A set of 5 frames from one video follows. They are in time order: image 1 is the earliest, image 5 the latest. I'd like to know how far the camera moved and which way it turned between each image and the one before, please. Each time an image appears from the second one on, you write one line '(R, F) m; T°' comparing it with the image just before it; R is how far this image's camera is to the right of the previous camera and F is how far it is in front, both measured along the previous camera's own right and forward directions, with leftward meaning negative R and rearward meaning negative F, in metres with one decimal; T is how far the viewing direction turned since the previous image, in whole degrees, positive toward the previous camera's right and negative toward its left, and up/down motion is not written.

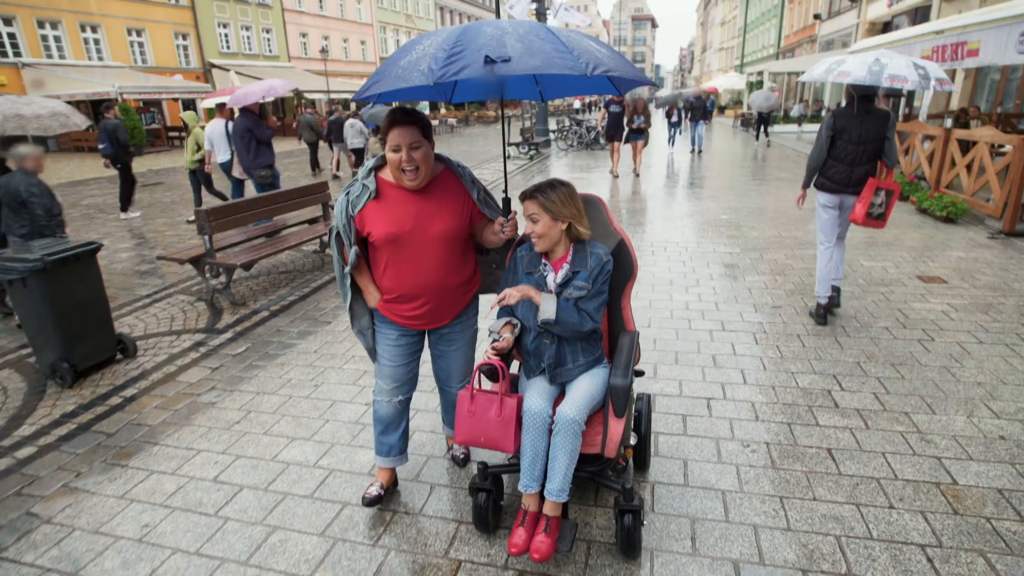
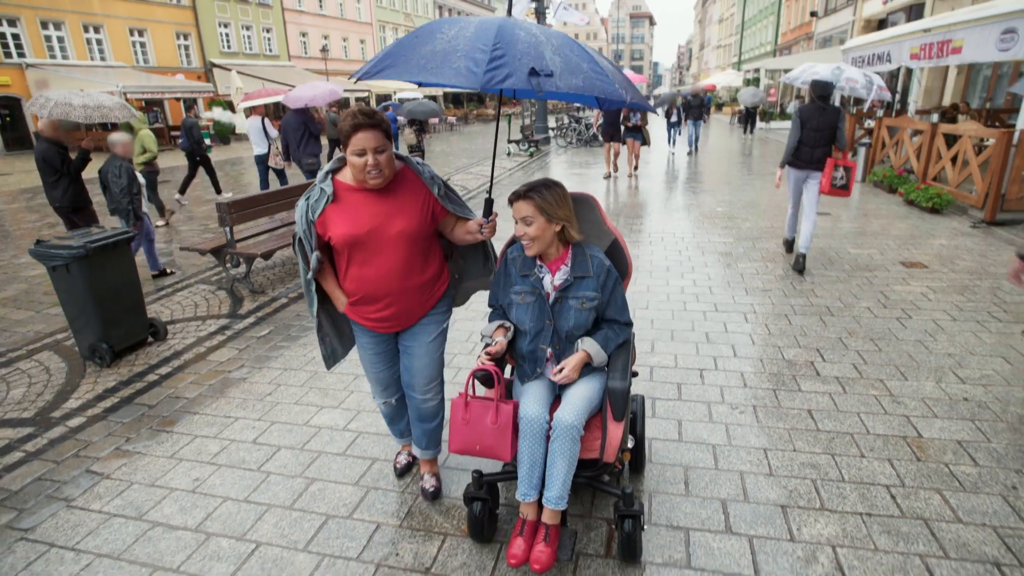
(-0.1, -0.3) m; 0°
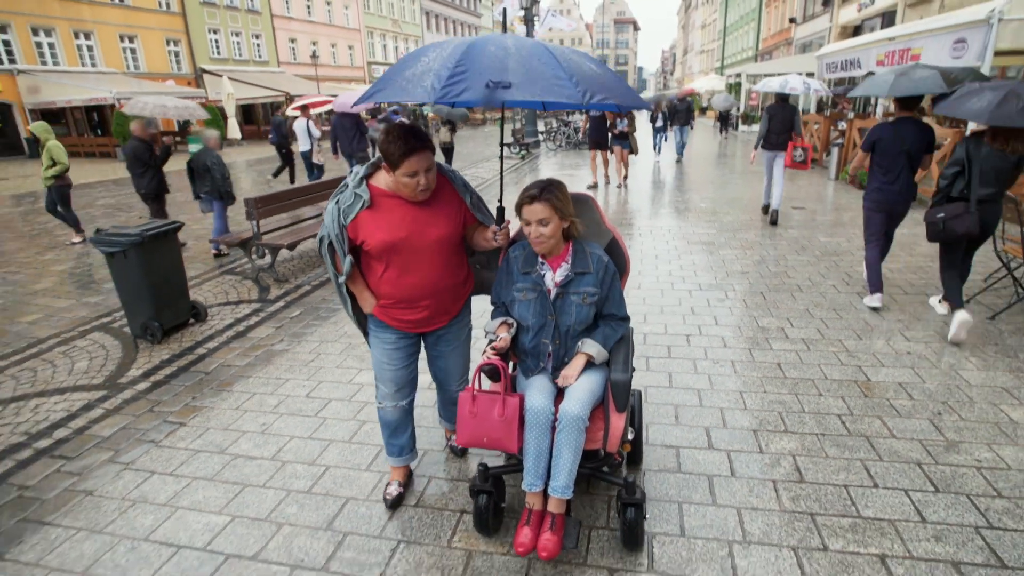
(-0.2, -0.6) m; +1°
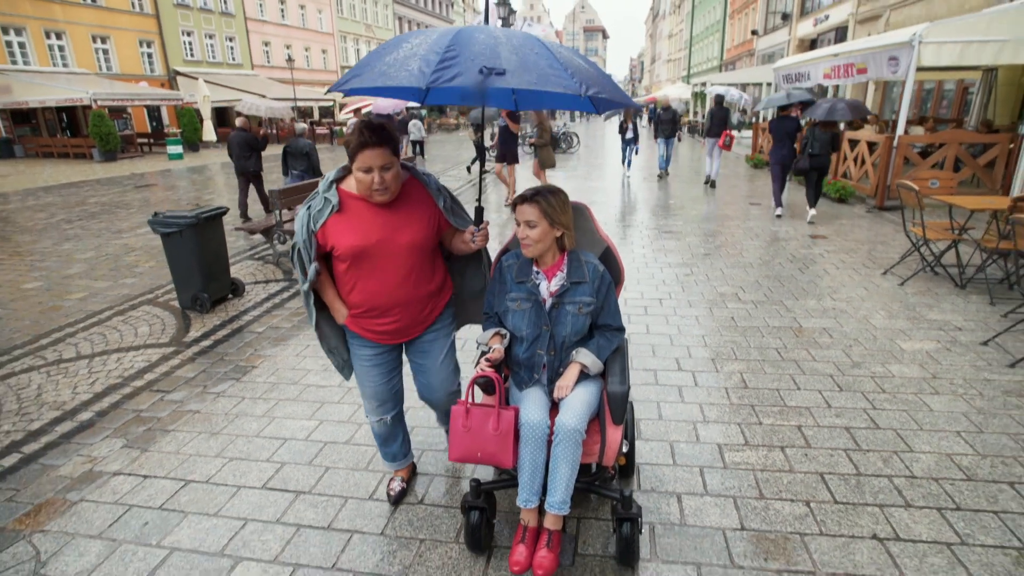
(-0.3, -0.9) m; +3°
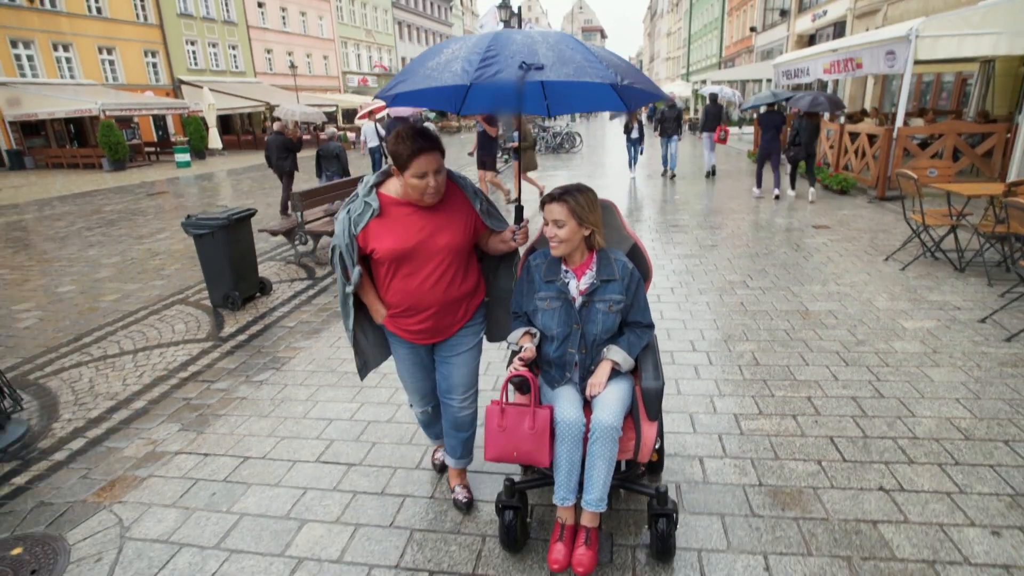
(-0.2, -0.3) m; 0°
